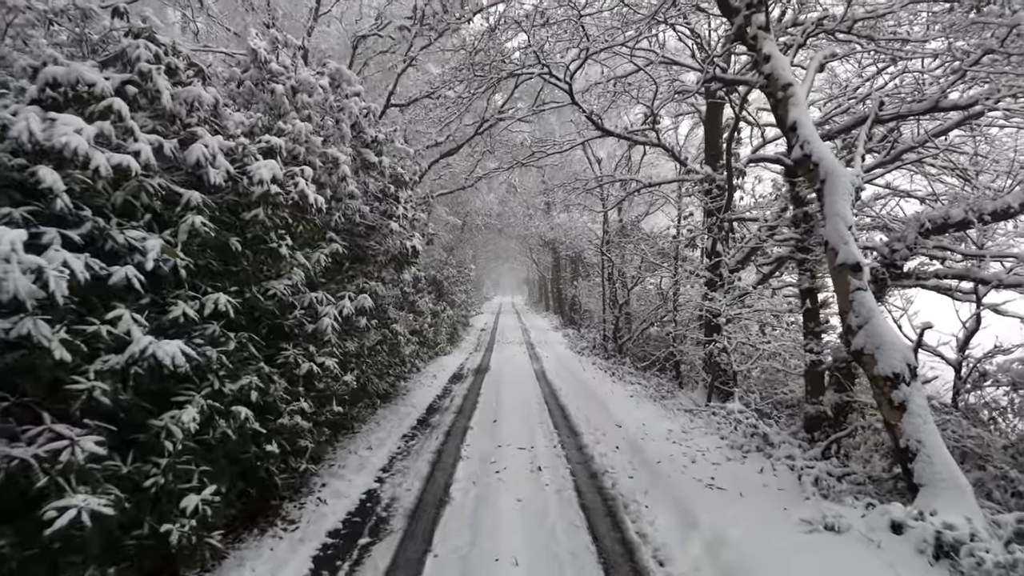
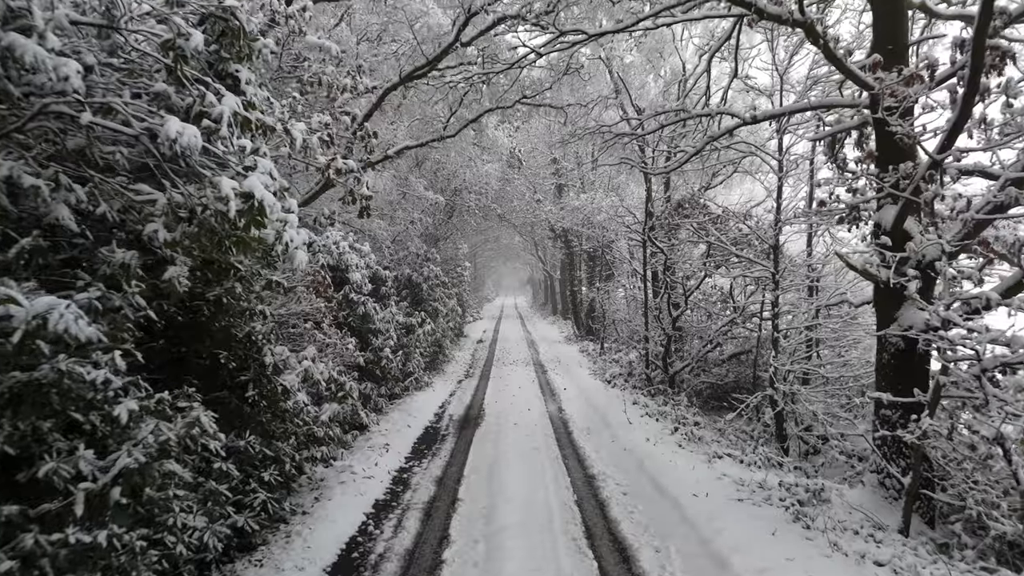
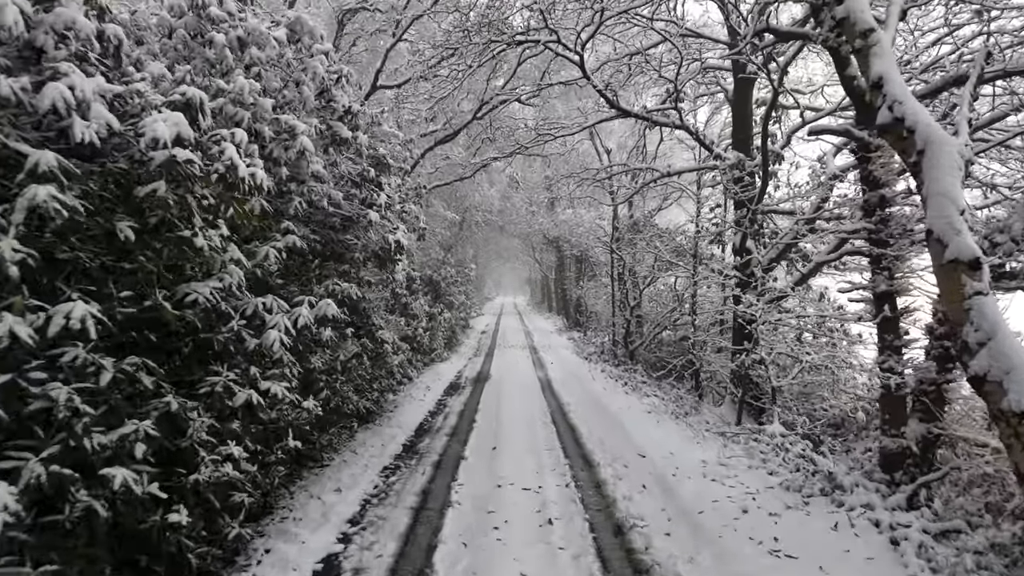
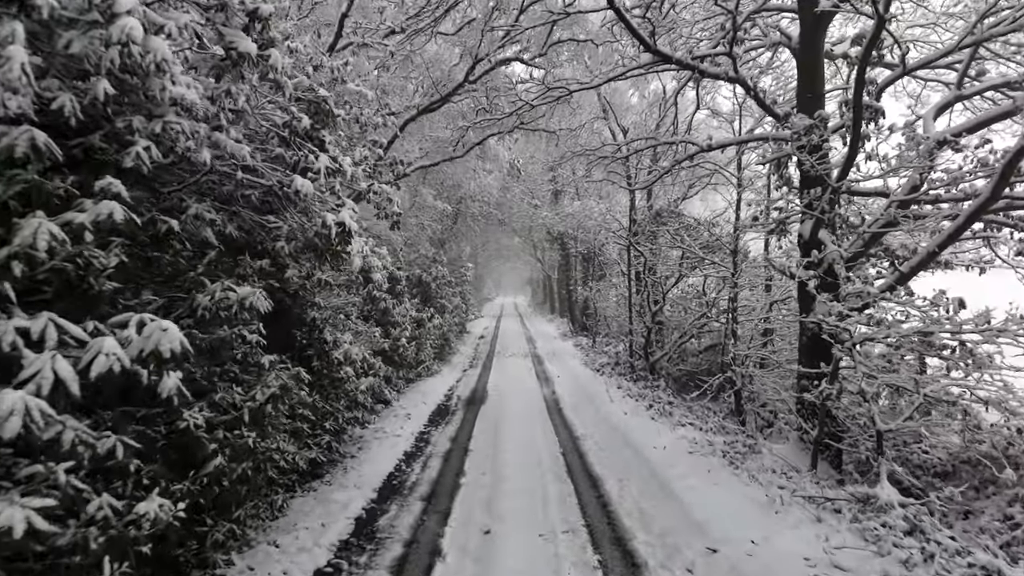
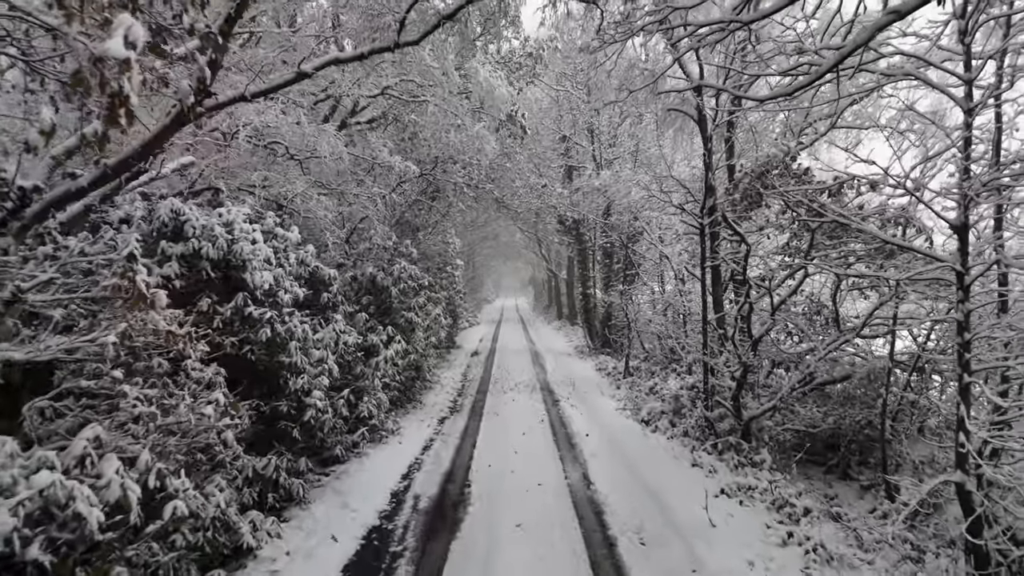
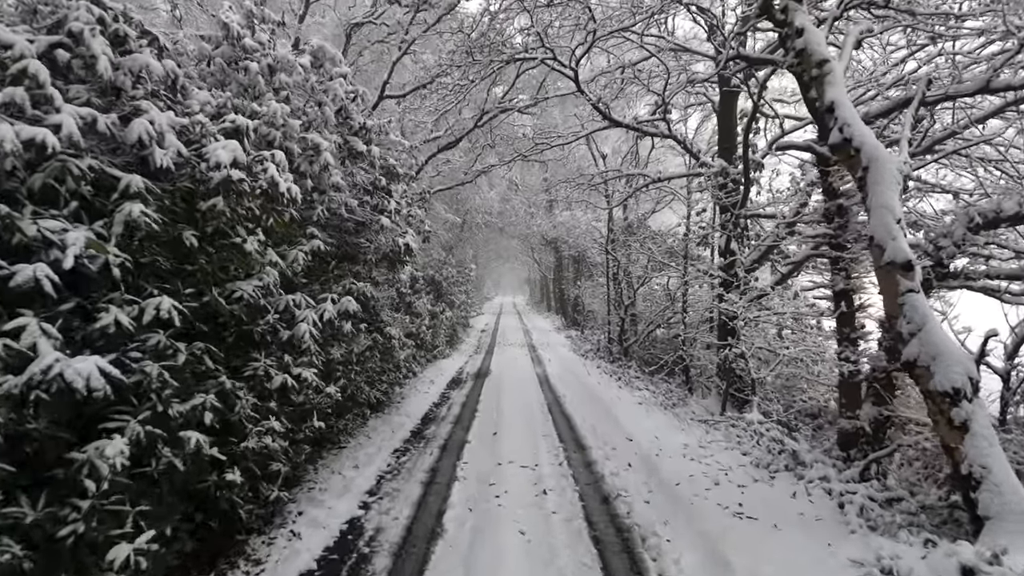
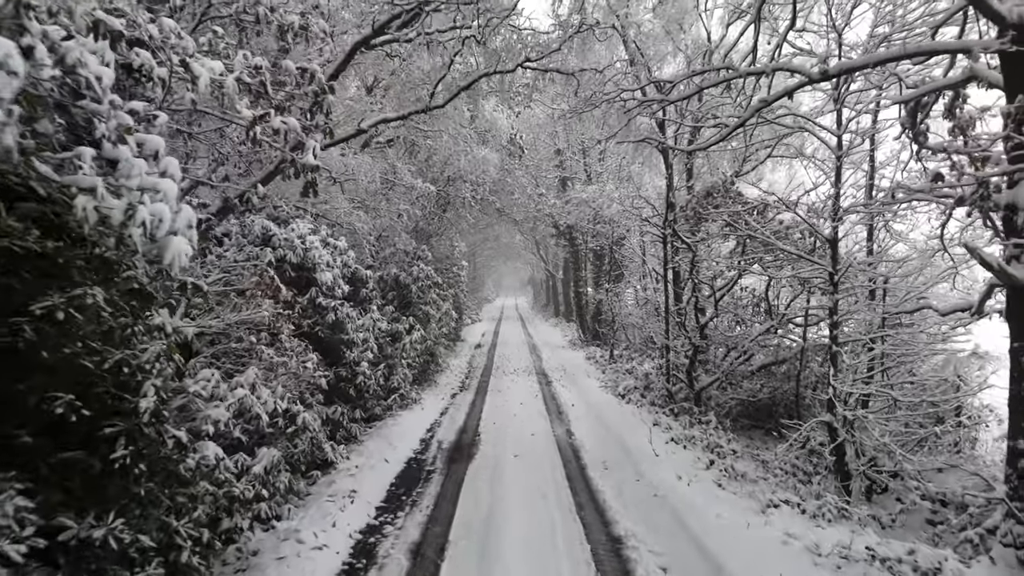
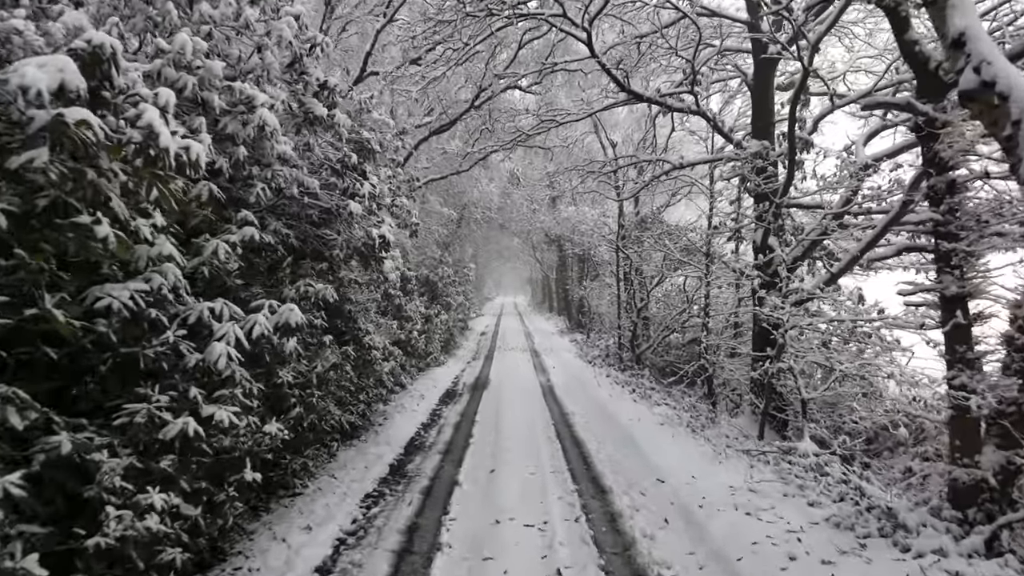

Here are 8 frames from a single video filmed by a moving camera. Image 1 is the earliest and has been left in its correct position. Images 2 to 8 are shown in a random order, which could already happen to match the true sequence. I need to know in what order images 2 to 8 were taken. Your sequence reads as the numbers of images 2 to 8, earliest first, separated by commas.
6, 3, 8, 4, 2, 7, 5
